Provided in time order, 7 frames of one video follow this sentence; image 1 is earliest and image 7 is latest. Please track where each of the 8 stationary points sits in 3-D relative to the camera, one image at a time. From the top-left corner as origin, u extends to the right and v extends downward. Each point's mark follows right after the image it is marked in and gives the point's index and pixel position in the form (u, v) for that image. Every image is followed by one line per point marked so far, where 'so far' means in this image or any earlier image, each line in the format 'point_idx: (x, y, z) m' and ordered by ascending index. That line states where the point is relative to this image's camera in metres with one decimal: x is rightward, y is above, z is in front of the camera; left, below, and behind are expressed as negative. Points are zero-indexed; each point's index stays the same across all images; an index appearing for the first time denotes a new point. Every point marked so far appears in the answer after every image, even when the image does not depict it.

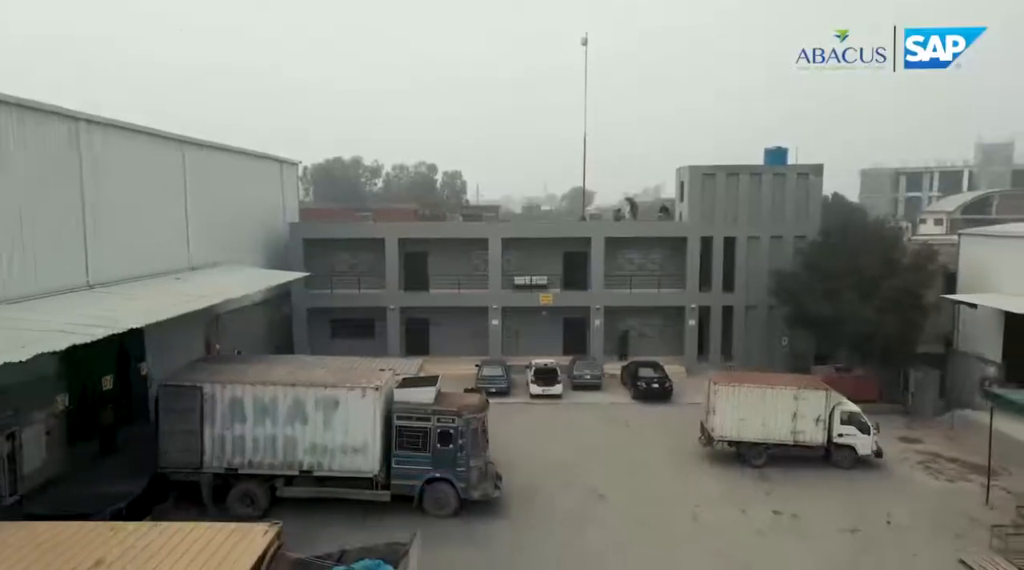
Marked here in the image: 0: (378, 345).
0: (-3.5, -1.5, +19.4) m
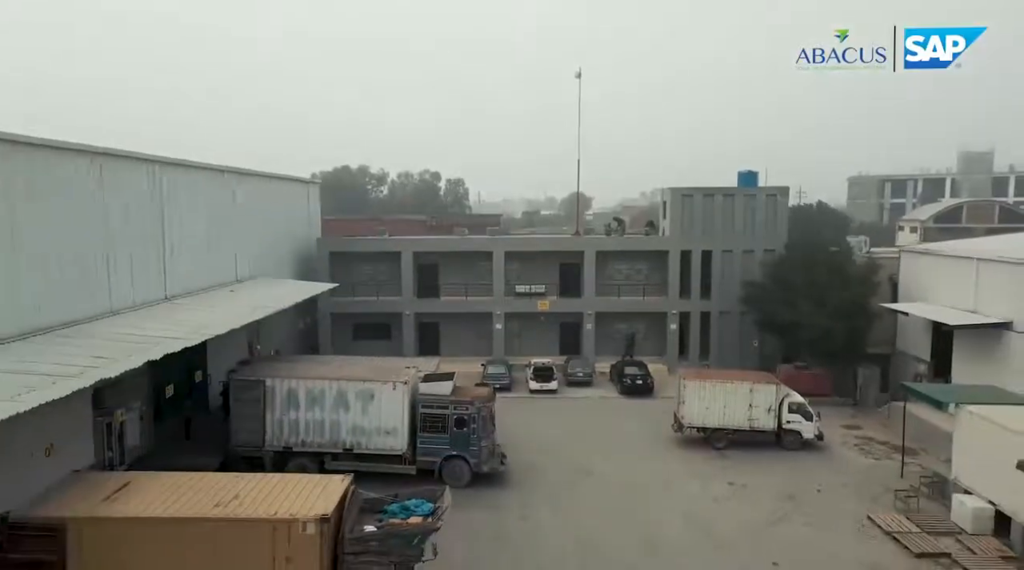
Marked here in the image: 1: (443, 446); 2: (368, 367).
0: (-3.5, -1.8, +21.8) m
1: (-1.2, -2.7, +12.6) m
2: (-2.7, -1.5, +13.7) m
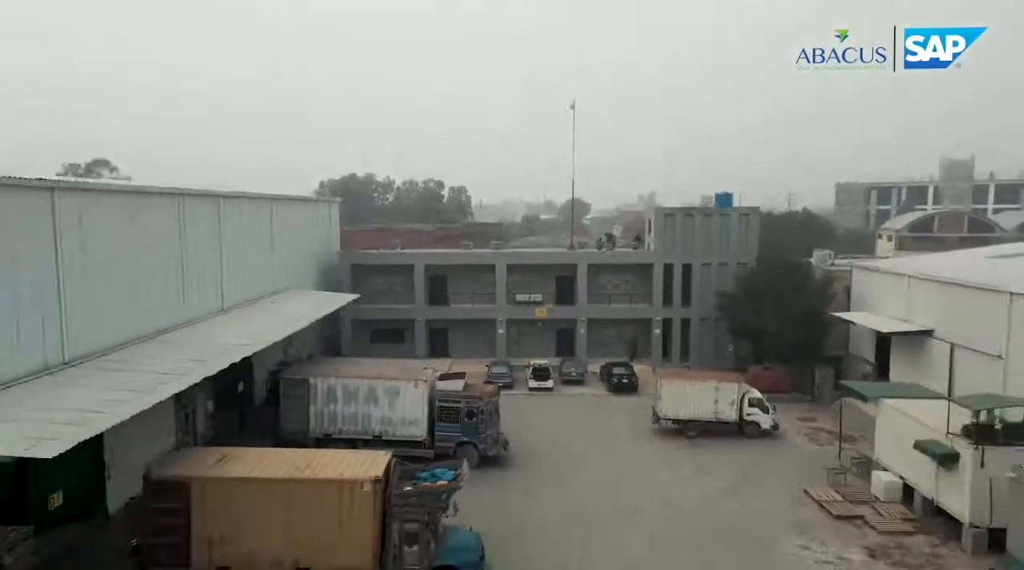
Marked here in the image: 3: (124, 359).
0: (-3.5, -2.1, +24.3) m
1: (-1.2, -3.0, +15.2) m
2: (-2.6, -1.8, +16.2) m
3: (-5.9, -1.1, +11.2) m
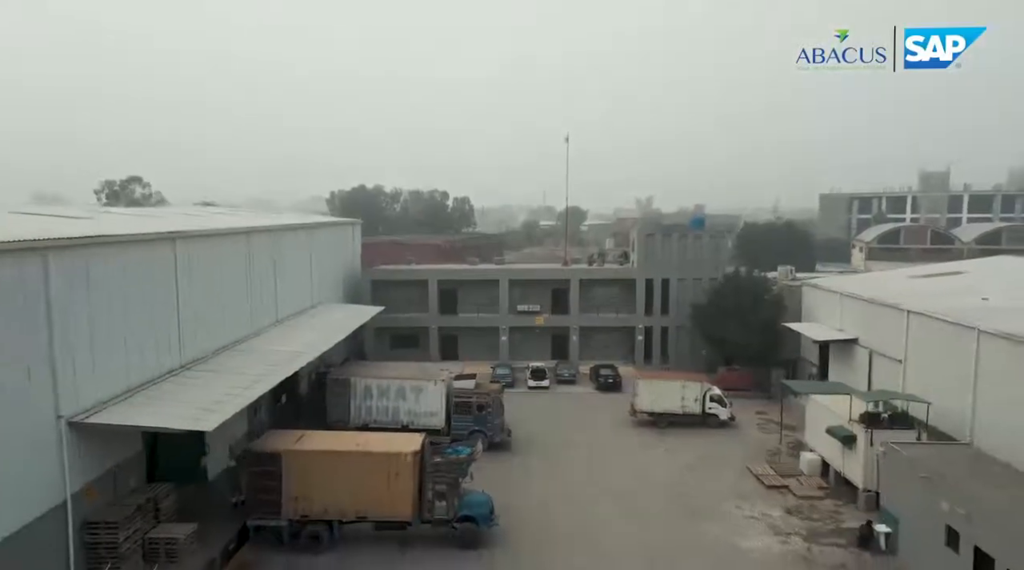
0: (-3.4, -2.5, +27.9) m
1: (-1.1, -3.5, +18.7) m
2: (-2.6, -2.3, +19.7) m
3: (-5.8, -1.6, +14.7) m
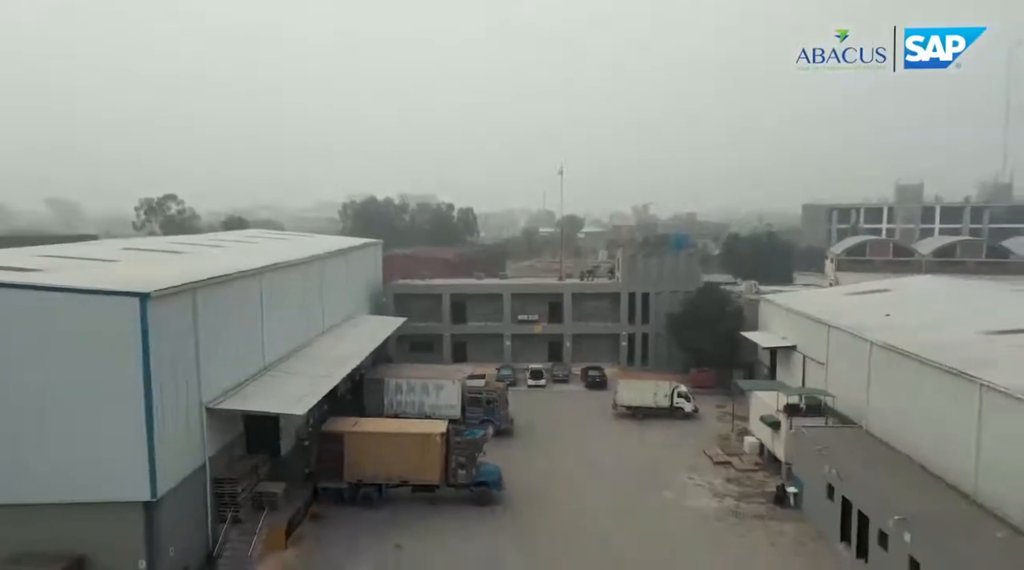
0: (-3.3, -3.1, +32.3) m
1: (-1.0, -4.0, +23.1) m
2: (-2.5, -2.8, +24.1) m
3: (-5.7, -2.1, +19.1) m
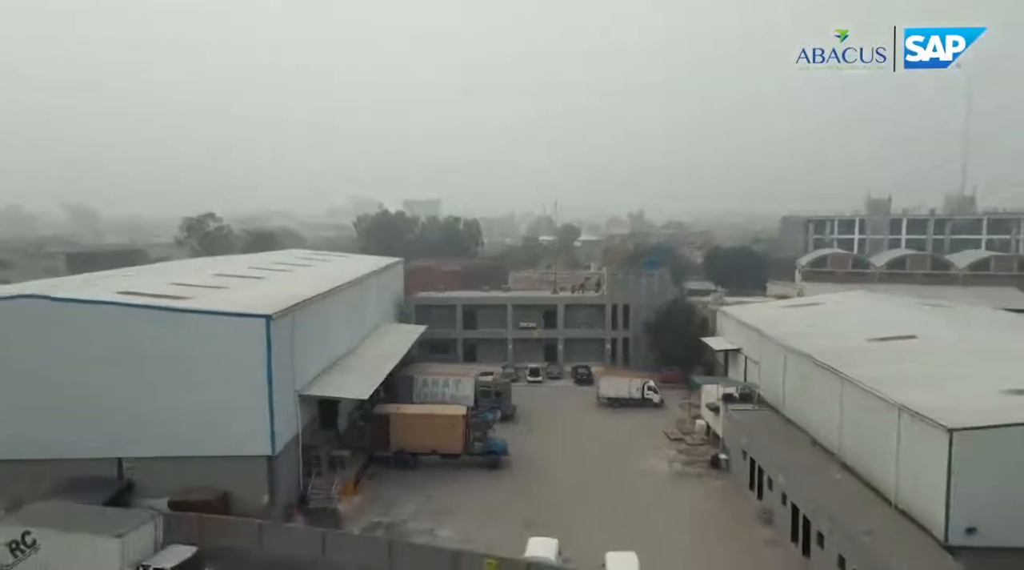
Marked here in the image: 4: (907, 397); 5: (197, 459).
0: (-3.2, -3.7, +38.3) m
1: (-0.9, -4.7, +29.1) m
2: (-2.4, -3.5, +30.2) m
3: (-5.6, -2.7, +25.1) m
4: (+9.2, -2.6, +17.2) m
5: (-7.9, -4.4, +18.6) m
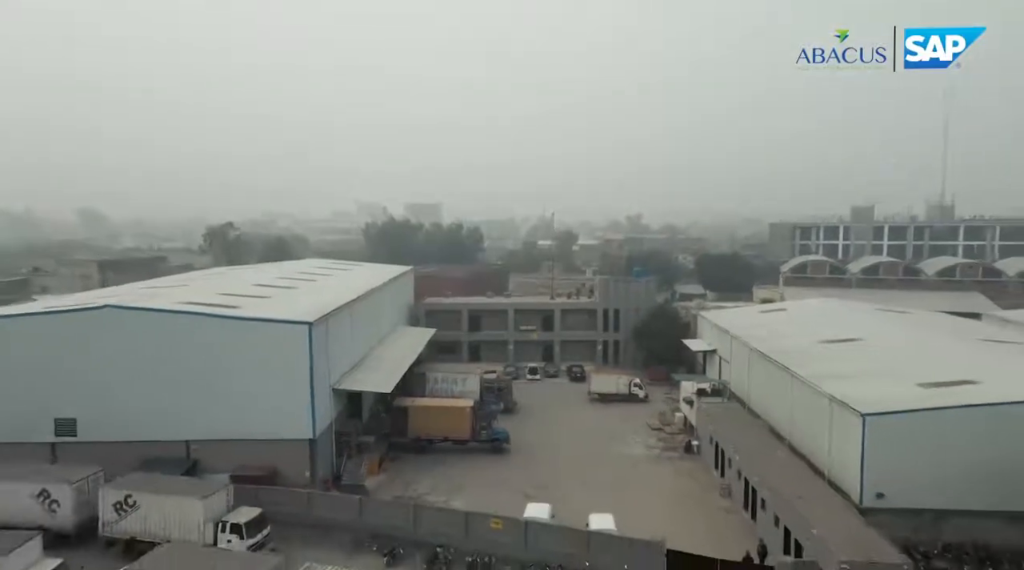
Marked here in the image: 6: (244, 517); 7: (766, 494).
0: (-3.2, -4.1, +42.0) m
1: (-0.9, -5.0, +32.8) m
2: (-2.4, -3.8, +33.9) m
3: (-5.6, -3.1, +28.8) m
4: (+9.3, -3.0, +20.9) m
5: (-7.9, -4.7, +22.3) m
6: (-6.5, -5.7, +17.9) m
7: (+6.8, -5.6, +19.7) m
